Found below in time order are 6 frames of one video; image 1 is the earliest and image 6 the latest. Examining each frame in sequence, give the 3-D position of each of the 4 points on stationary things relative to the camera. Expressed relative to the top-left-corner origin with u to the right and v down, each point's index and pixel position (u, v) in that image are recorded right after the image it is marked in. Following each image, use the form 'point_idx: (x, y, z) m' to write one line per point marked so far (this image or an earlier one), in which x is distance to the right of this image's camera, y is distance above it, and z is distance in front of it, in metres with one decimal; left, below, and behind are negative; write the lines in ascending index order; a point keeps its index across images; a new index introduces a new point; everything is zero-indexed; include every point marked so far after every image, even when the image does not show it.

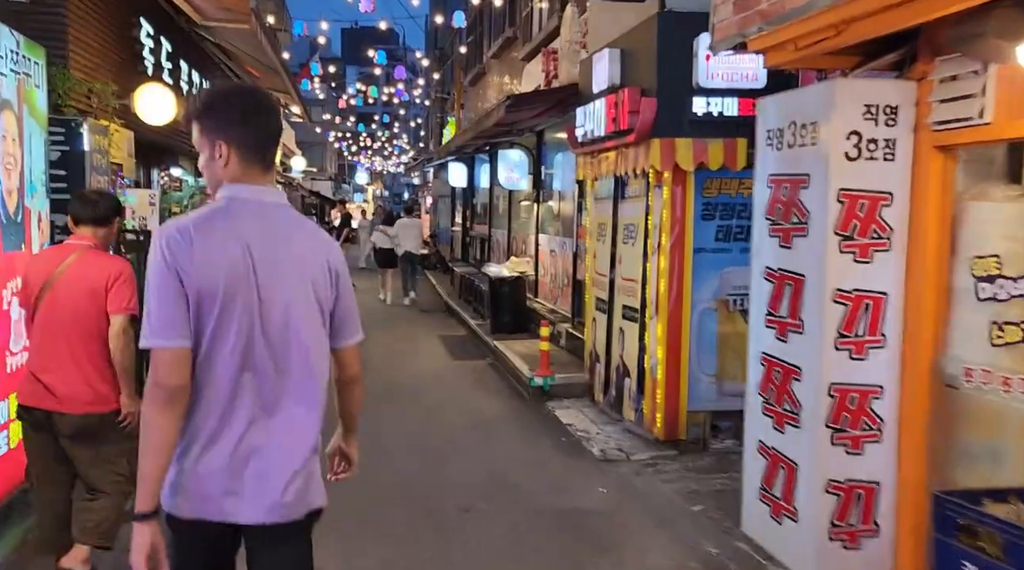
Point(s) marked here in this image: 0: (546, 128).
0: (+0.5, +2.4, +13.1) m
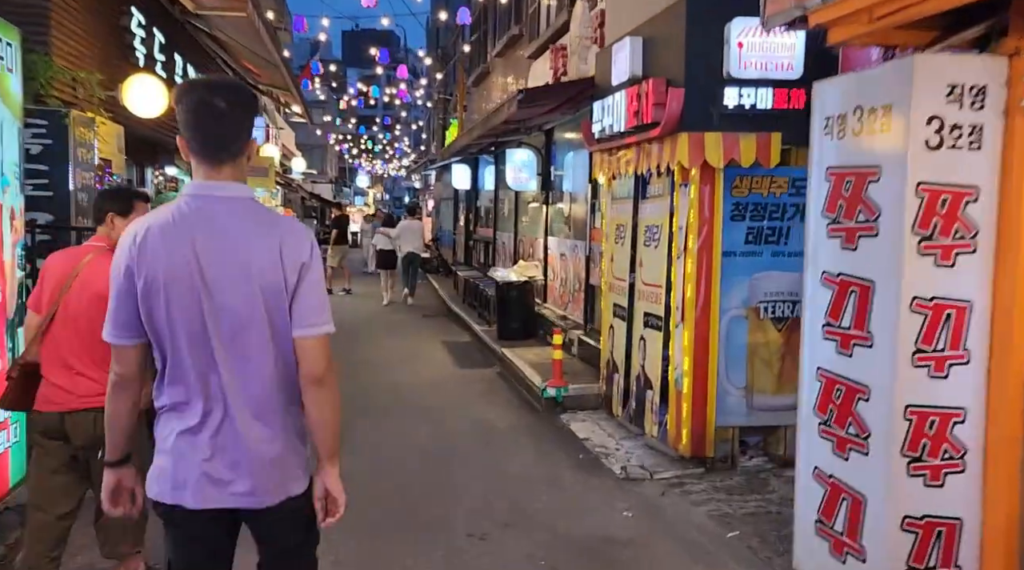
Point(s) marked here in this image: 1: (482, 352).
0: (+0.6, +2.3, +12.7) m
1: (-0.5, -1.0, +12.9) m
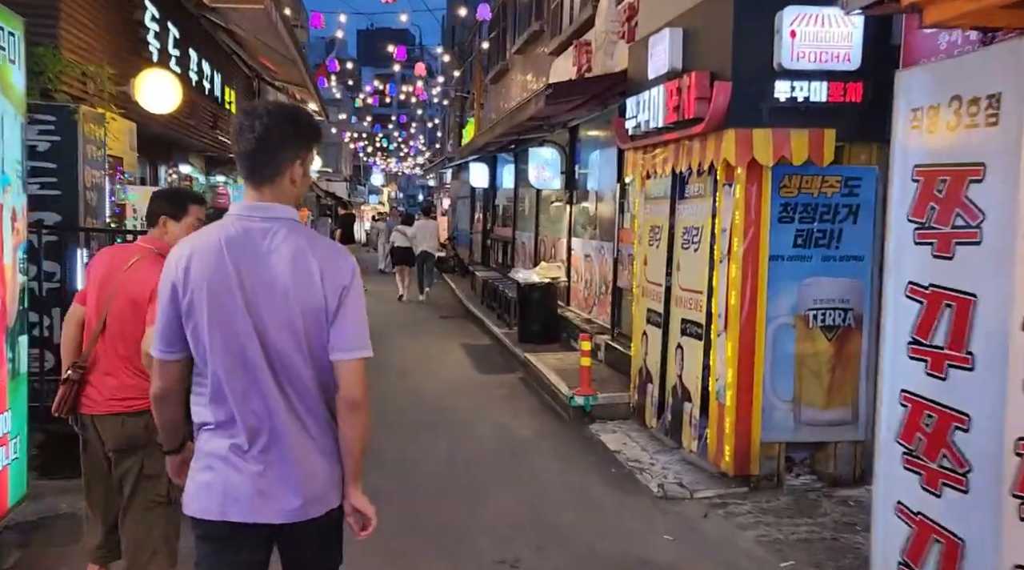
0: (+1.0, +2.3, +12.2) m
1: (-0.2, -1.0, +12.5) m
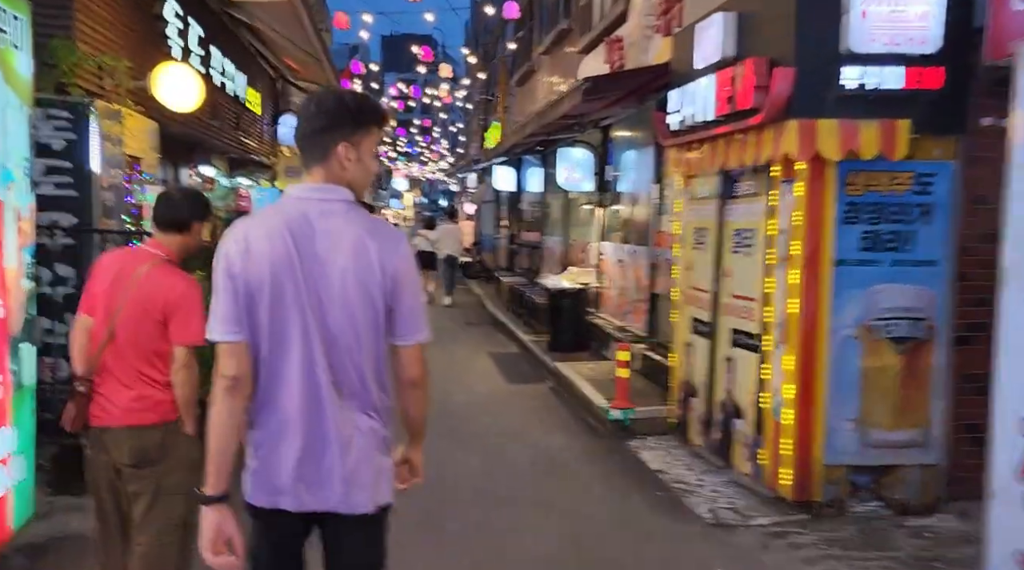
0: (+1.4, +2.2, +11.7) m
1: (+0.2, -1.1, +12.0) m
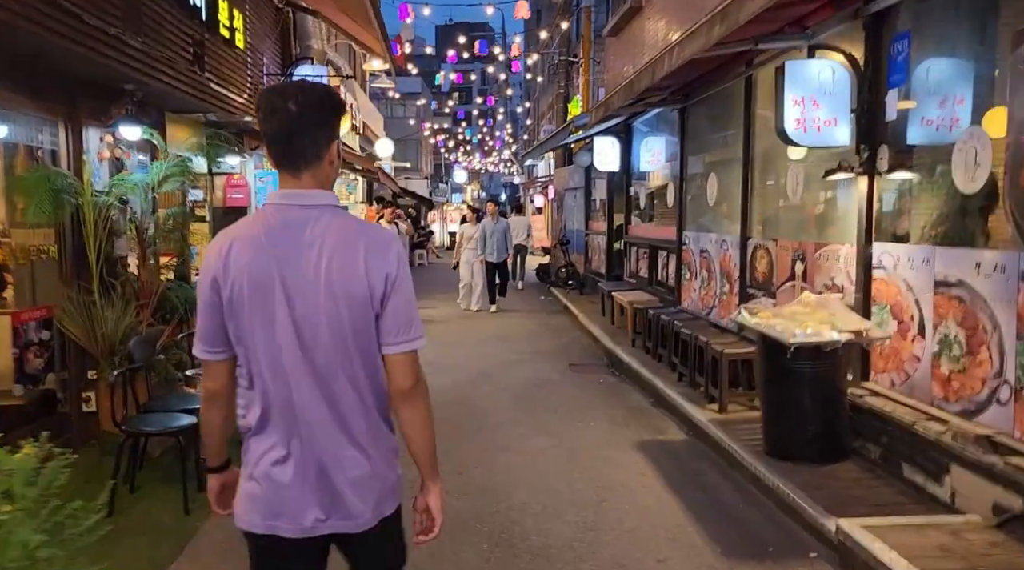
0: (+2.6, +1.9, +5.8) m
1: (+1.6, -1.4, +6.2) m
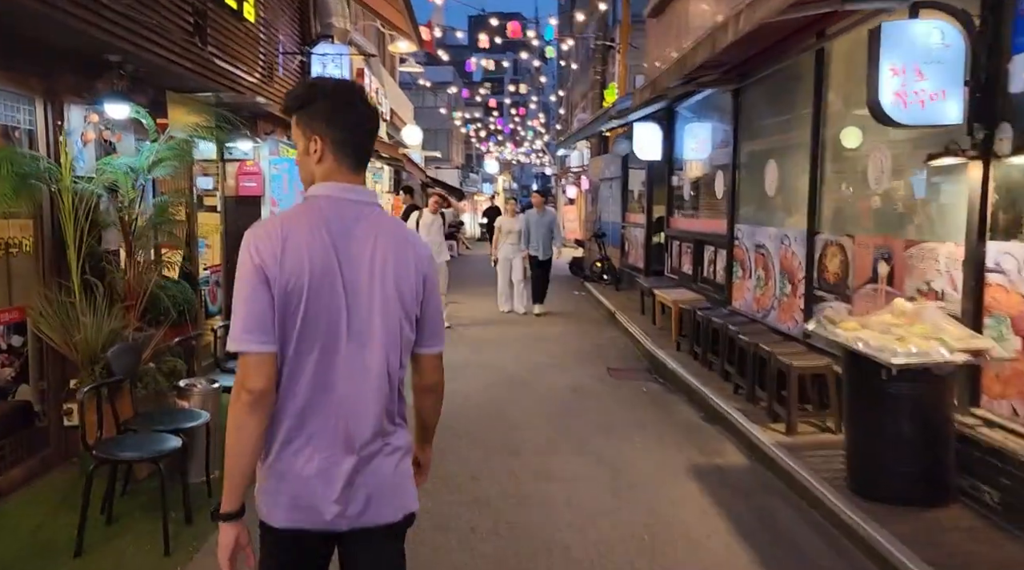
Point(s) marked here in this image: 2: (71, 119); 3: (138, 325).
0: (+2.8, +1.8, +4.7) m
1: (+1.8, -1.5, +5.2) m
2: (-3.2, +1.2, +6.3) m
3: (-2.8, -0.3, +6.6) m
